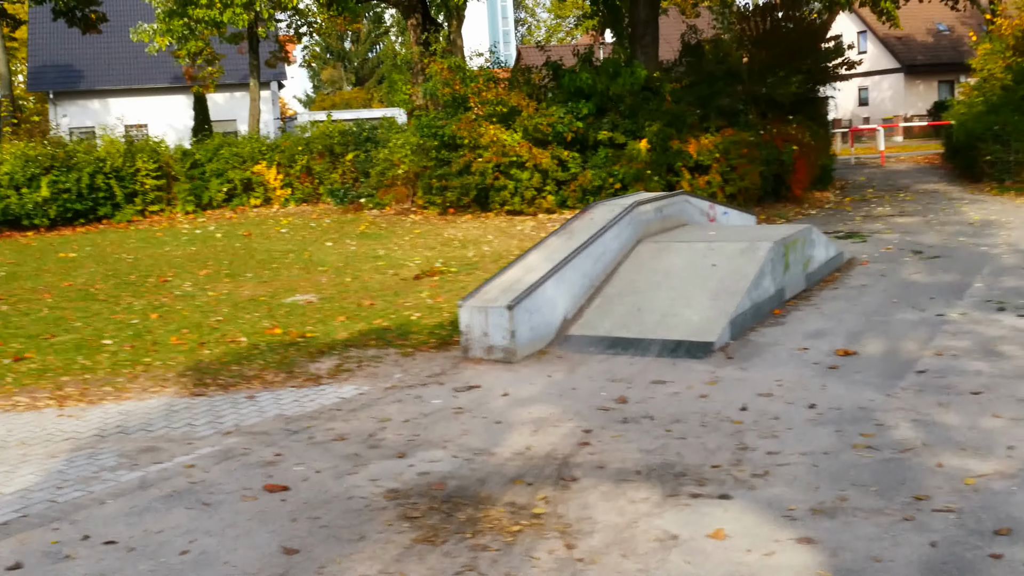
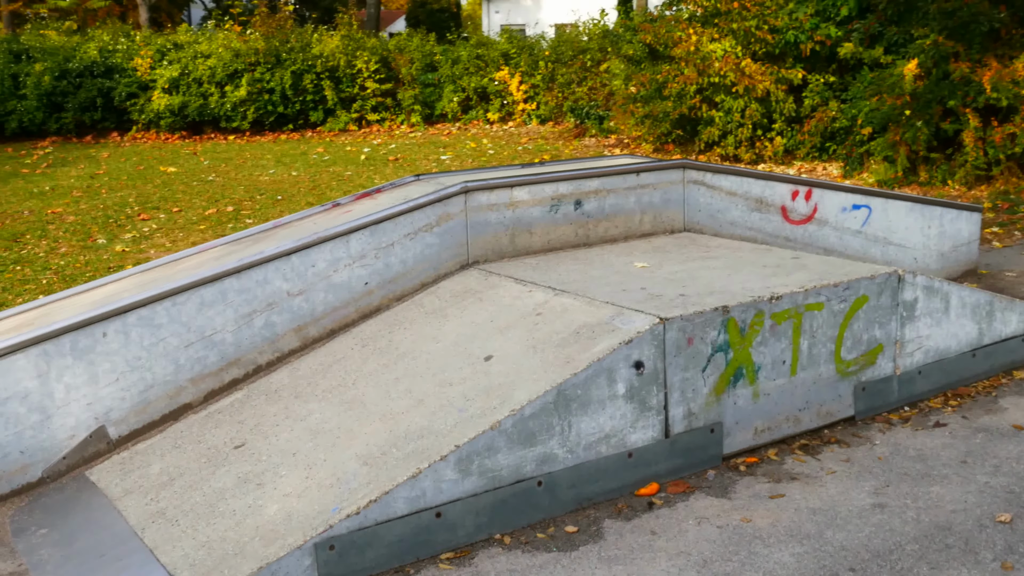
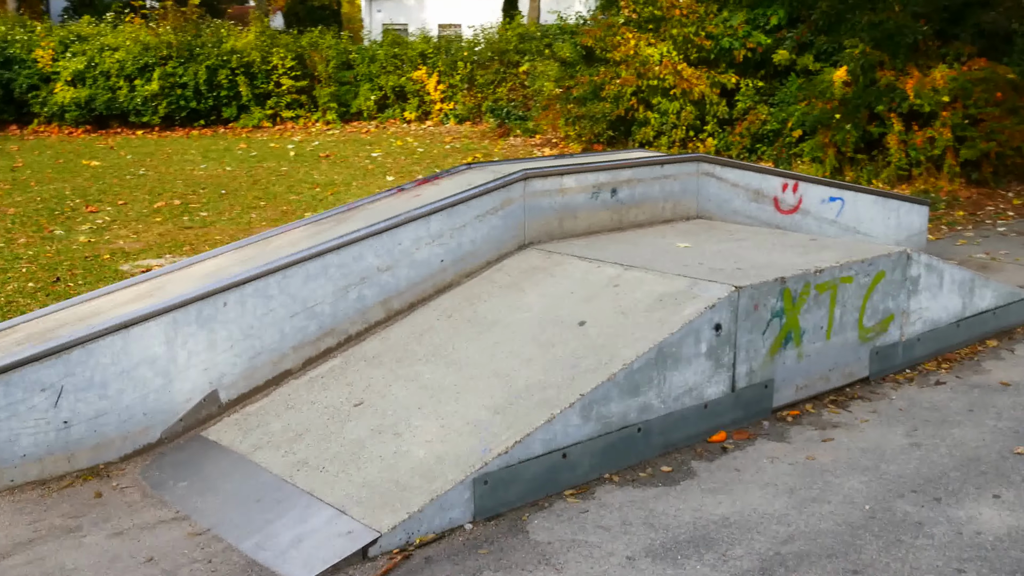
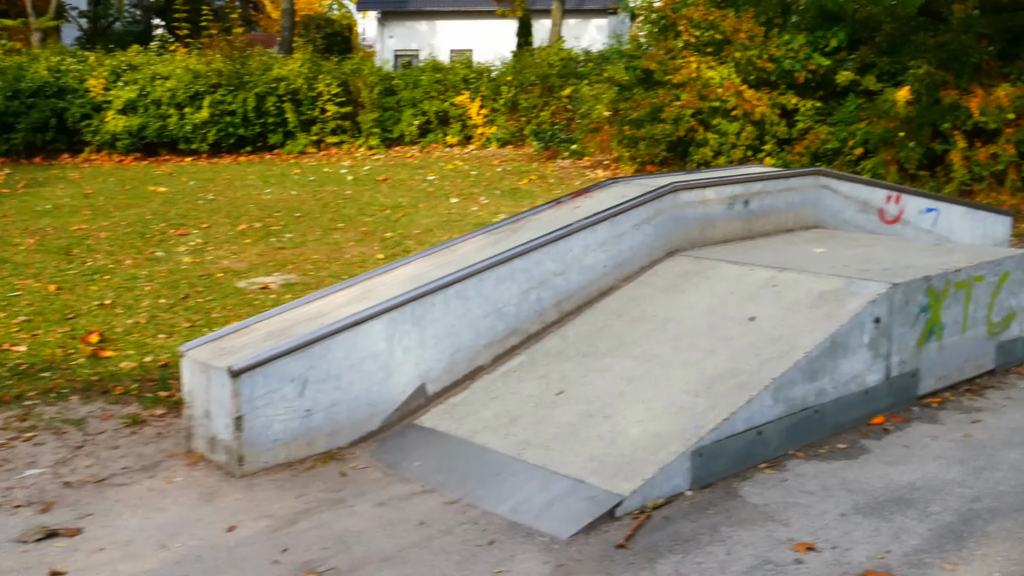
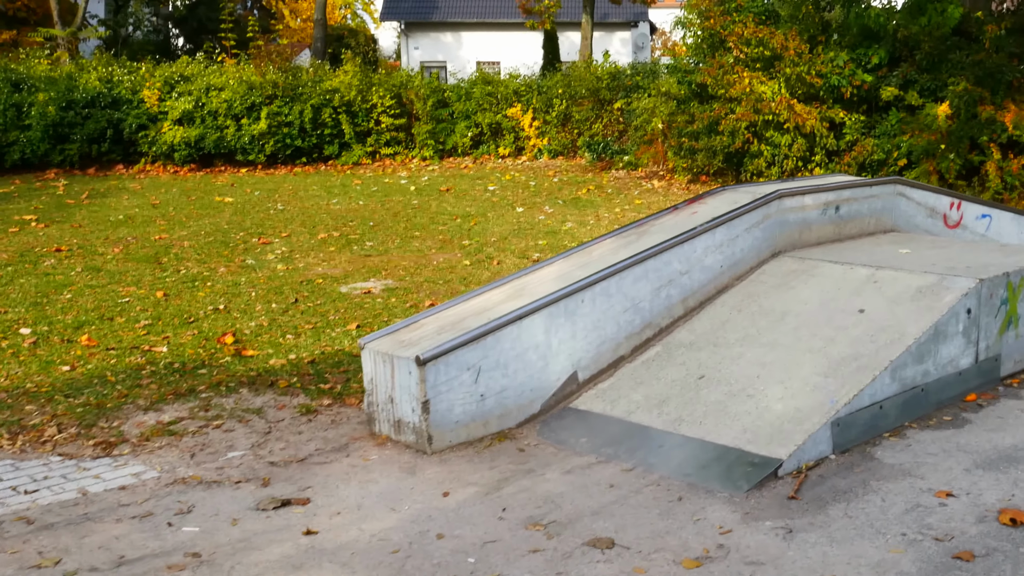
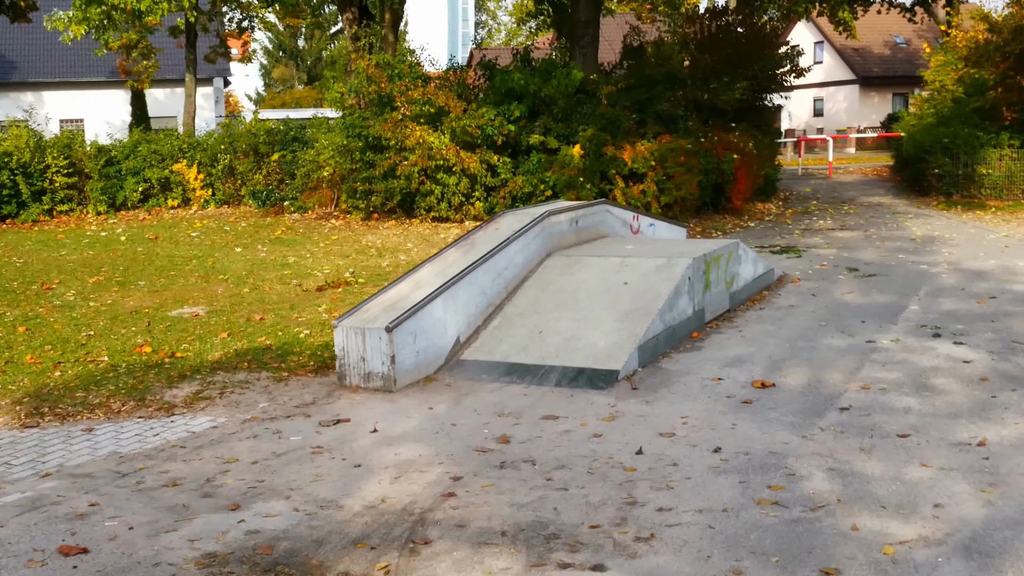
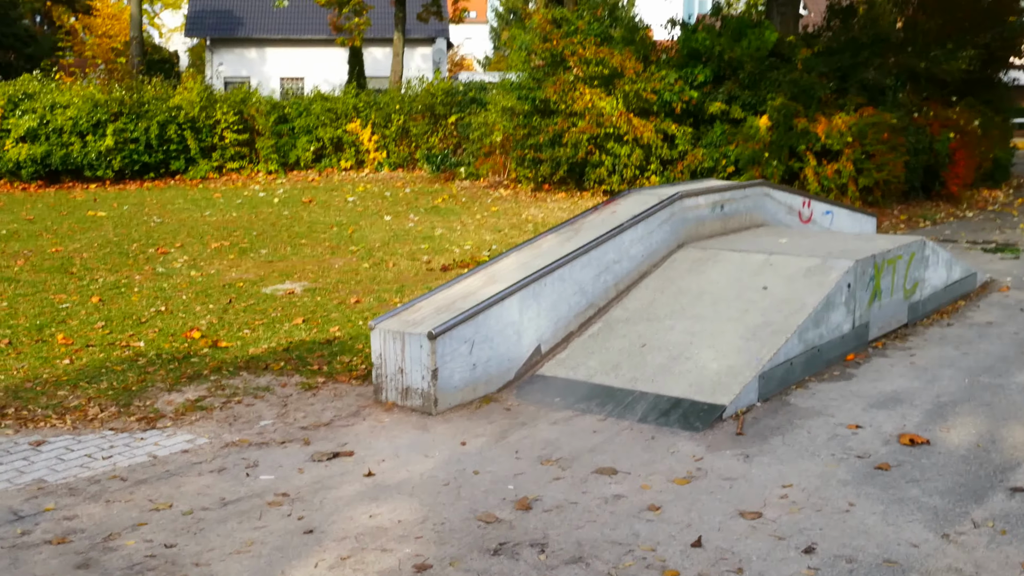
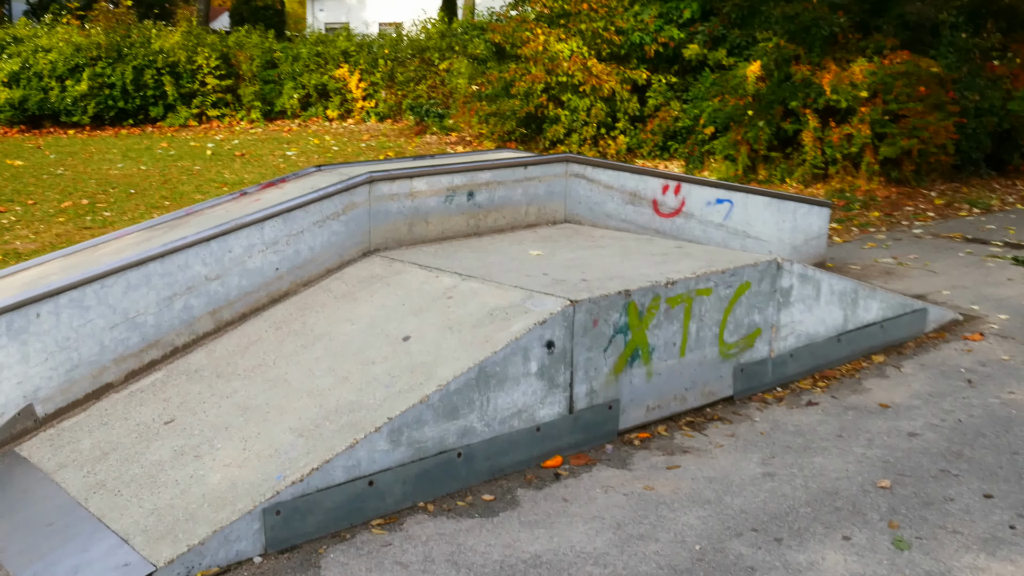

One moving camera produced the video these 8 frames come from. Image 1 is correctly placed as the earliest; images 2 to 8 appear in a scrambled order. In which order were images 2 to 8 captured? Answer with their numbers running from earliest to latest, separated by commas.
6, 7, 5, 4, 3, 8, 2
